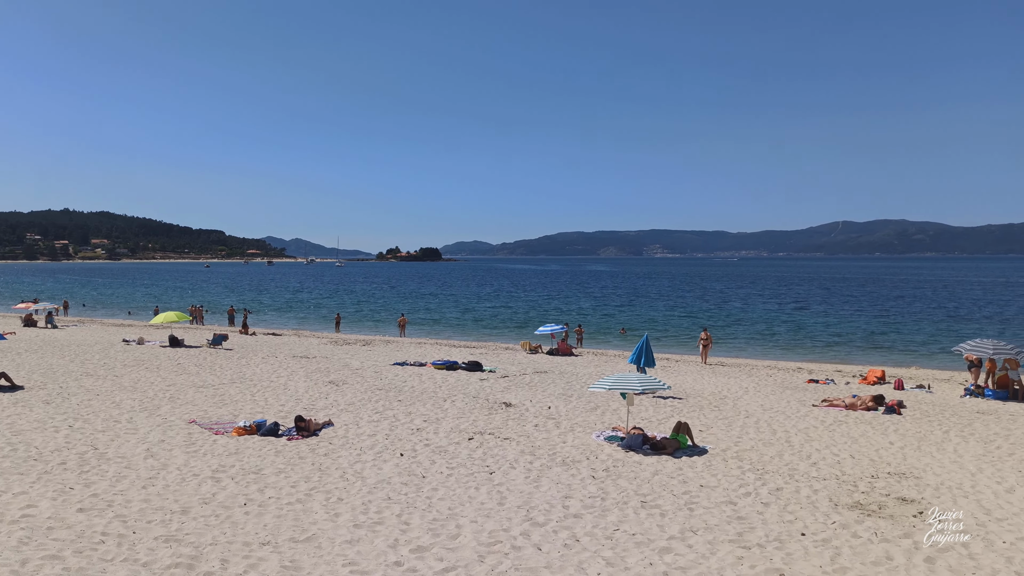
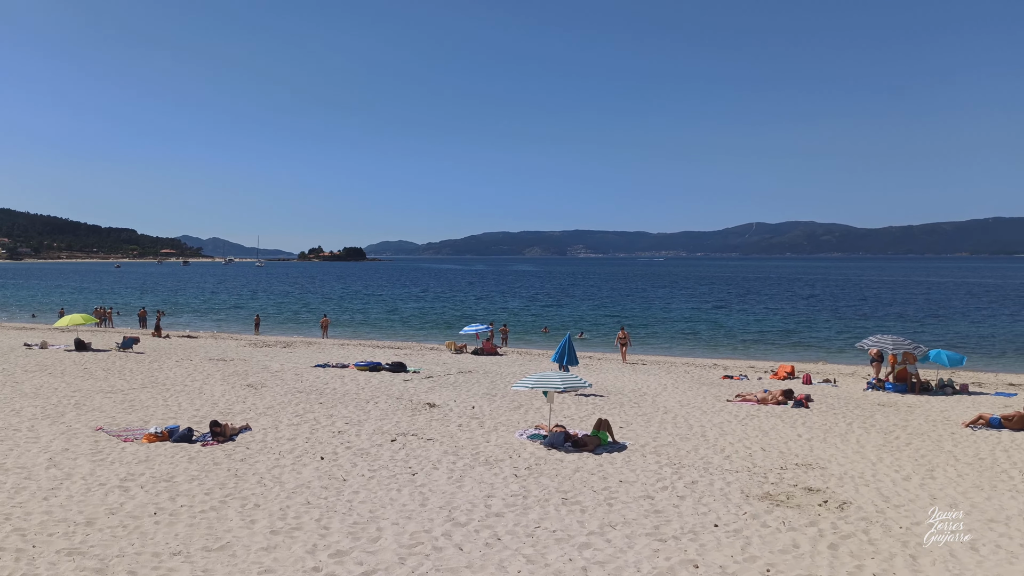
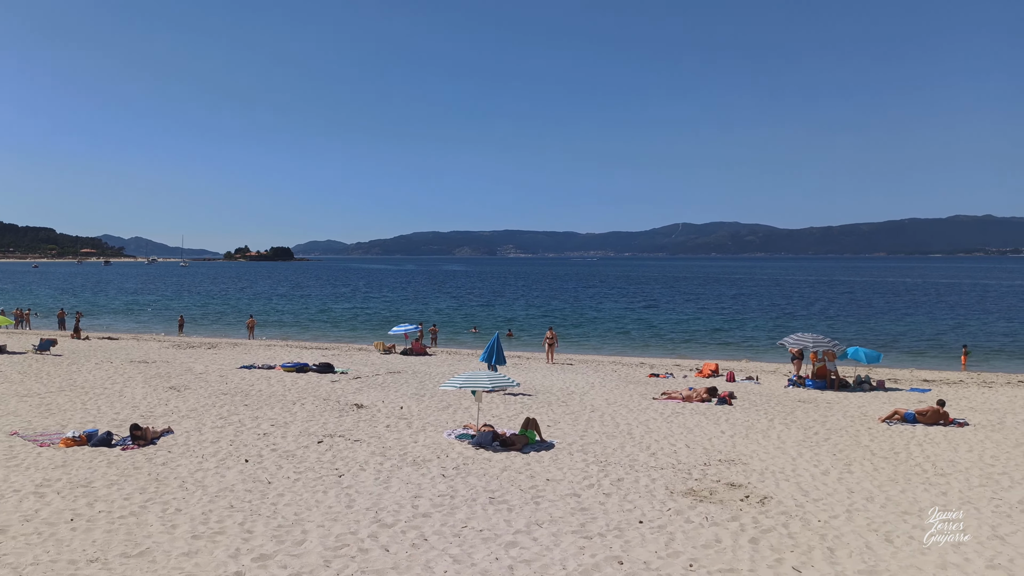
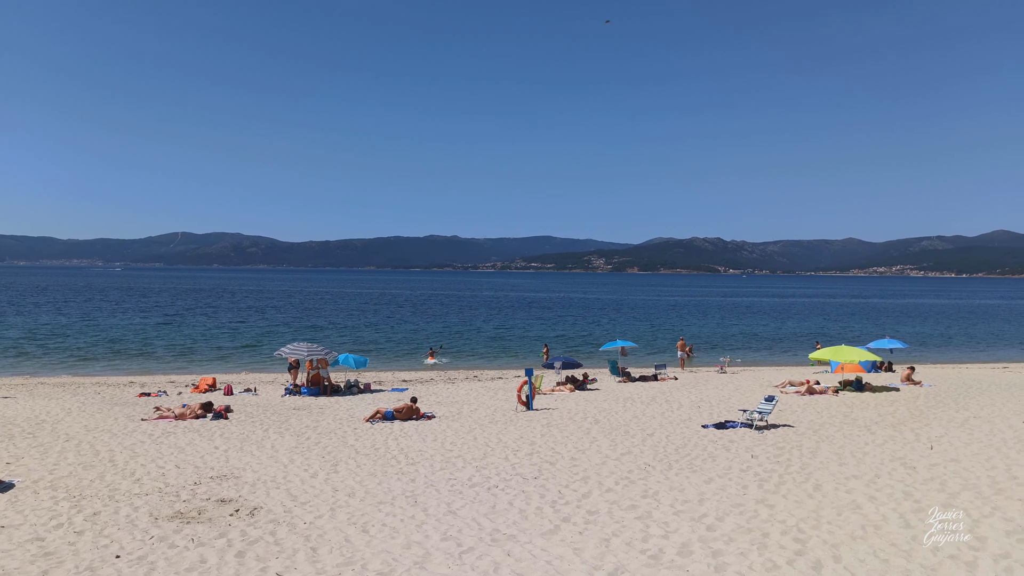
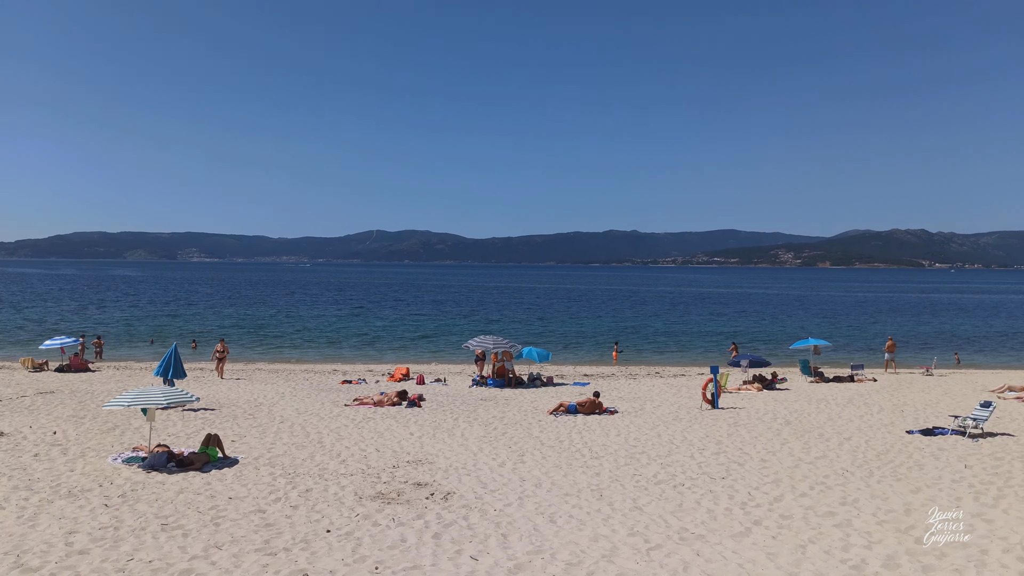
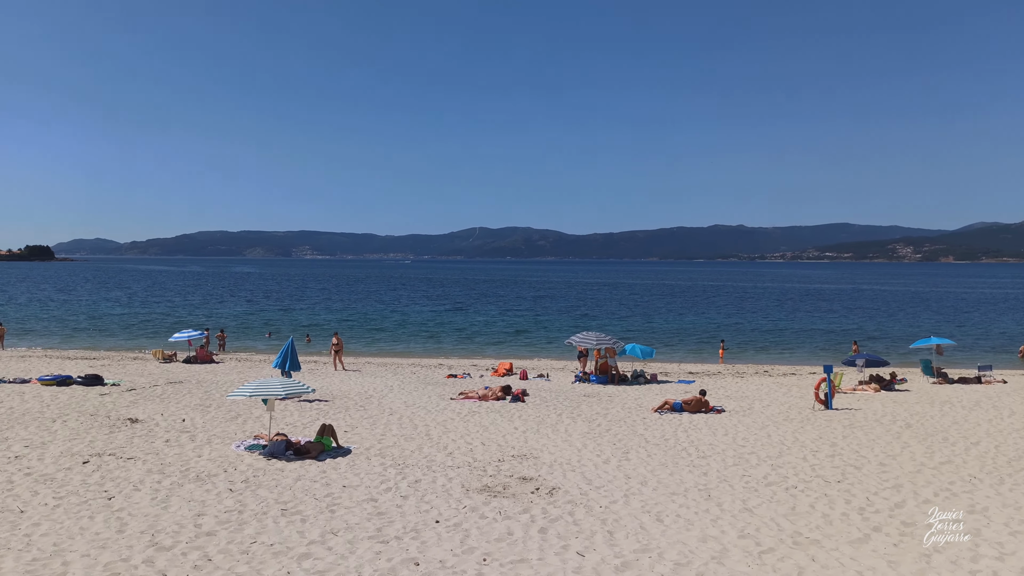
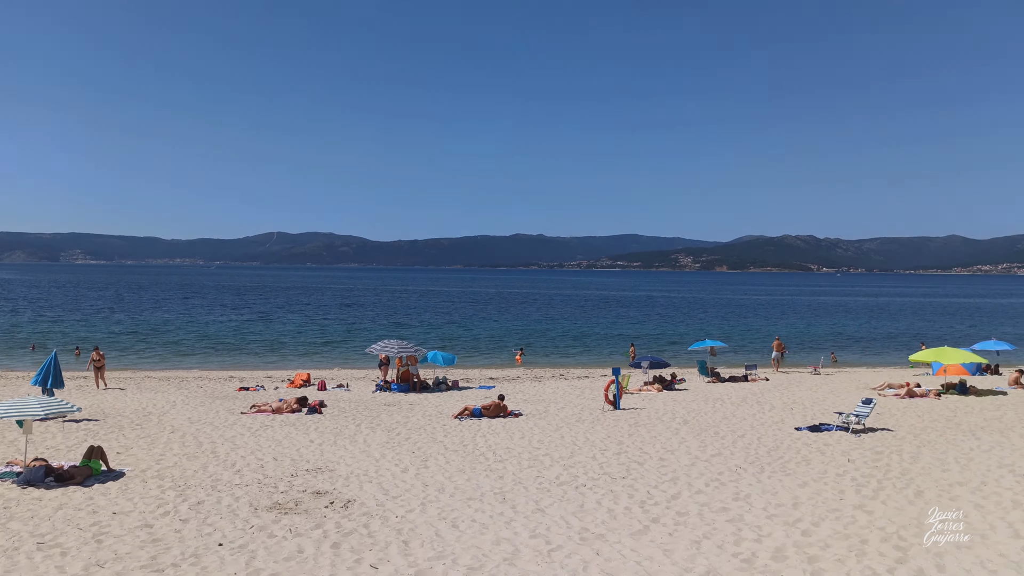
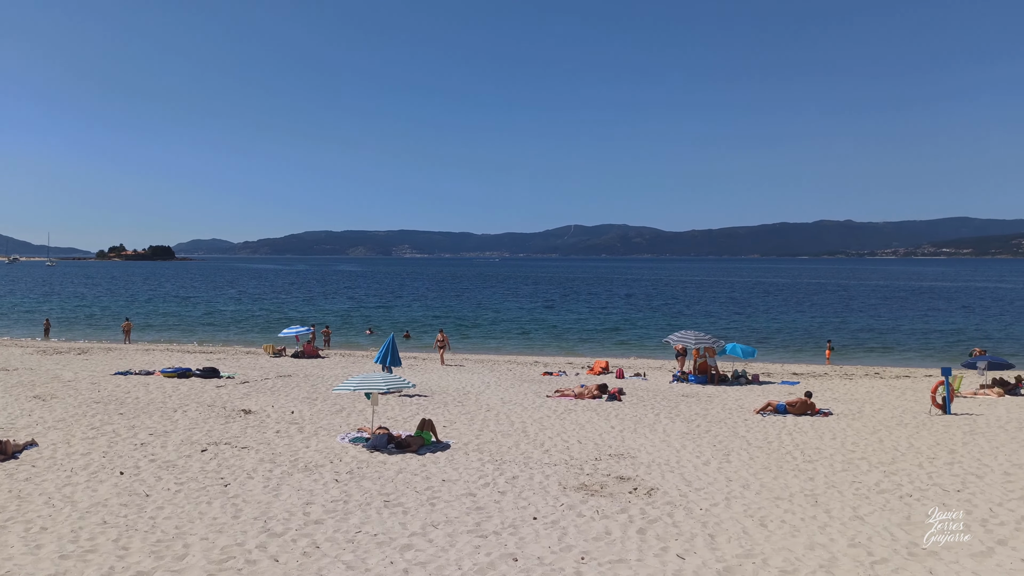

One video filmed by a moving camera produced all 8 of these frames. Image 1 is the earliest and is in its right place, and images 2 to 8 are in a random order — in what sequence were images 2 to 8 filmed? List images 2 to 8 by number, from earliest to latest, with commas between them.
2, 3, 8, 6, 5, 7, 4
